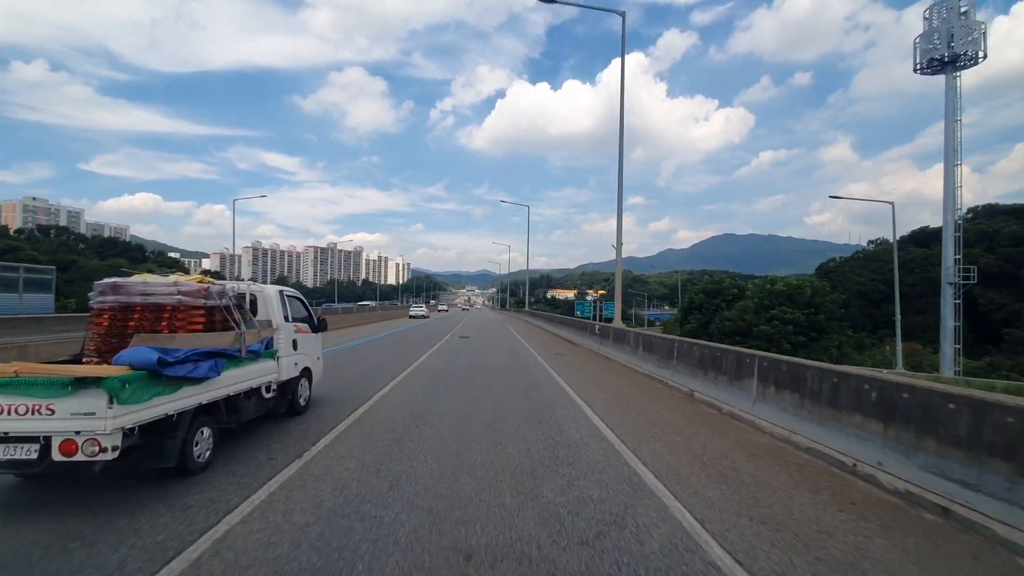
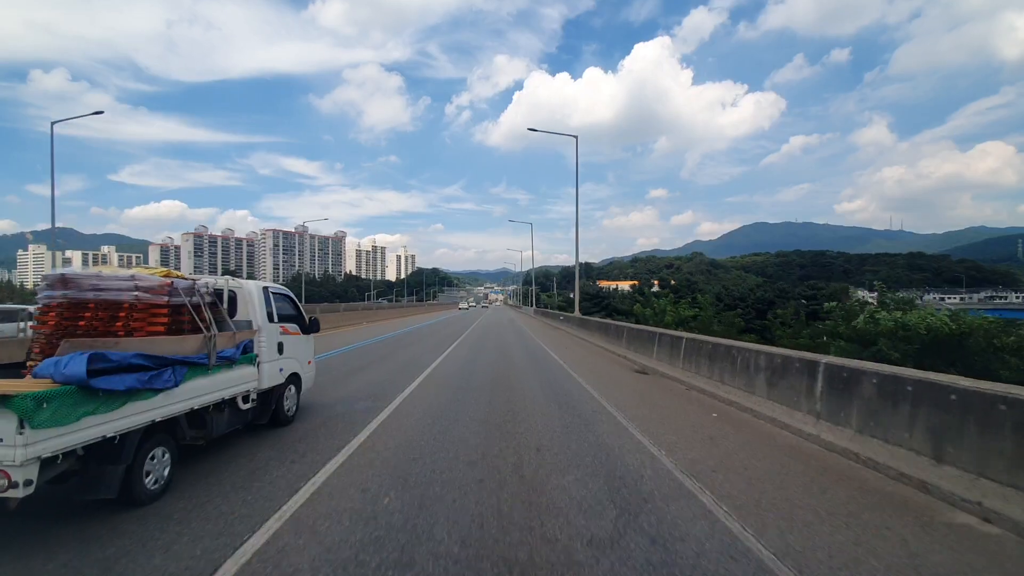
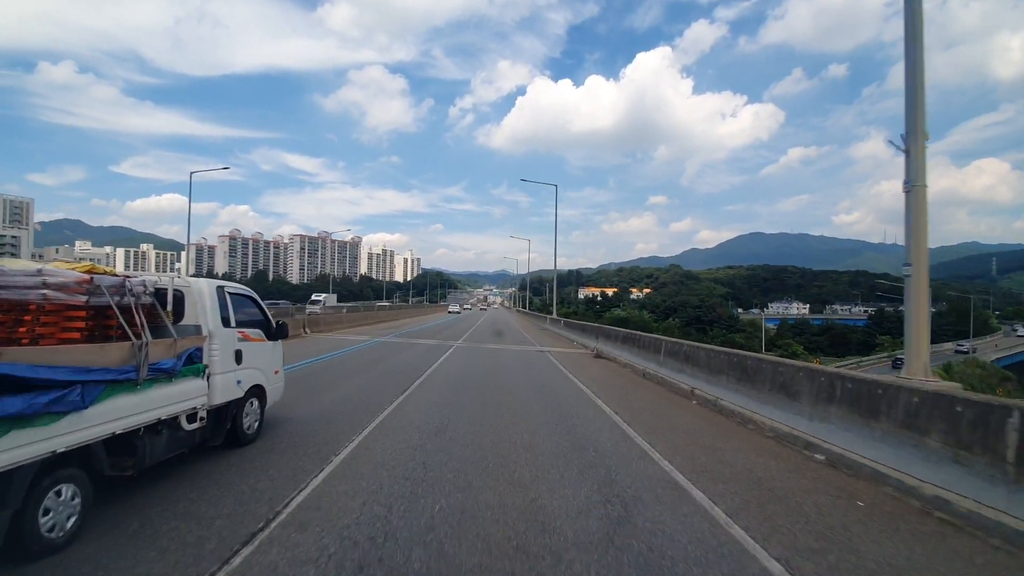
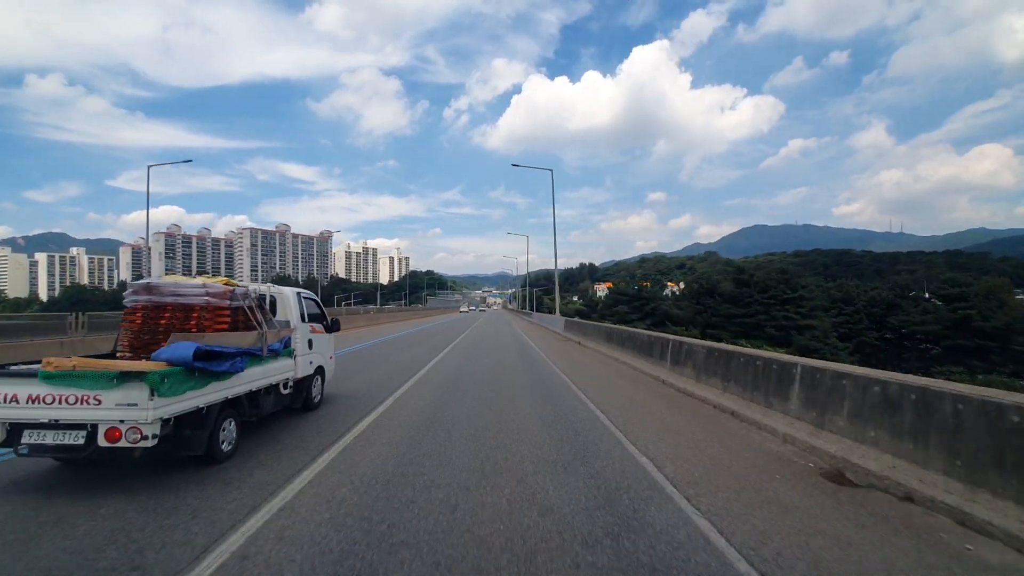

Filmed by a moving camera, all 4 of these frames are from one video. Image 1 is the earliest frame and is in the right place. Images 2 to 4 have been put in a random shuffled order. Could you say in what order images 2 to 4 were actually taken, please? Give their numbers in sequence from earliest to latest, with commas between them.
3, 2, 4
